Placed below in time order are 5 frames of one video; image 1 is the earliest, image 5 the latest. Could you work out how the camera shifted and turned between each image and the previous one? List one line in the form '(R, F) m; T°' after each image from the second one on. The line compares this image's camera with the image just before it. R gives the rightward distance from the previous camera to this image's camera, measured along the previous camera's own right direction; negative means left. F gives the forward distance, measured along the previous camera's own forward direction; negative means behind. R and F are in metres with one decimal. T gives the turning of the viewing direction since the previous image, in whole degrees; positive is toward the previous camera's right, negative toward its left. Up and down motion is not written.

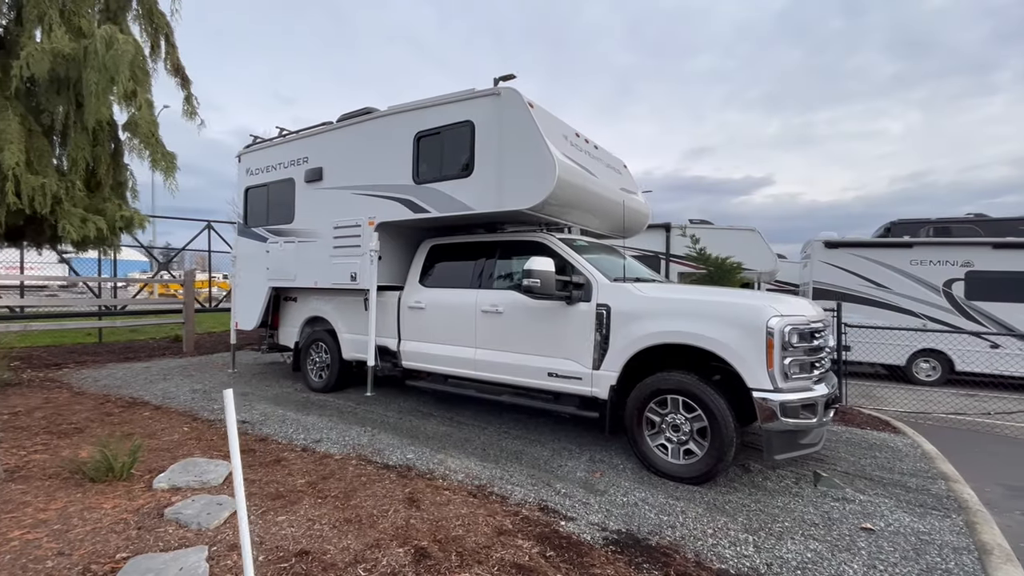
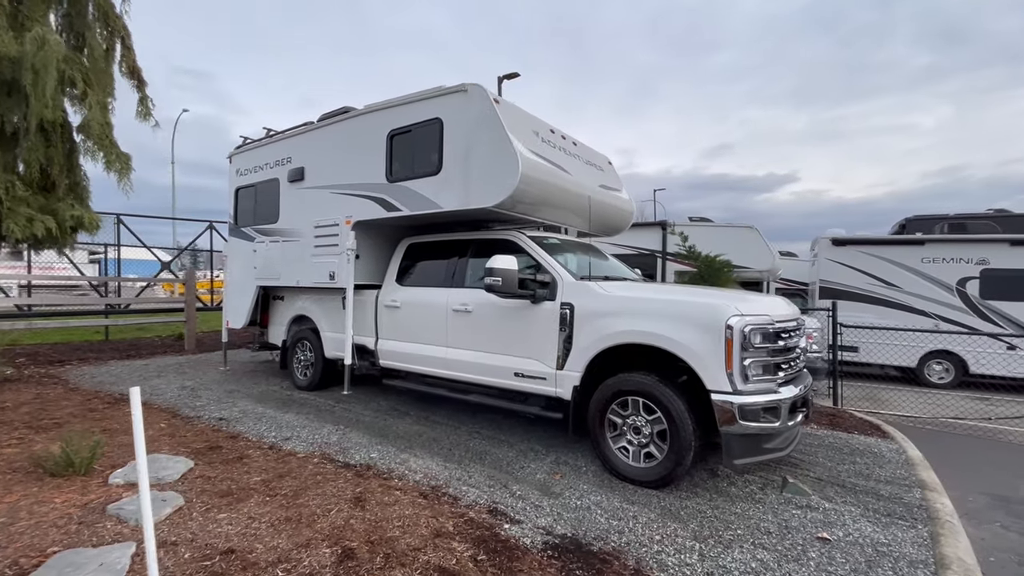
(+0.5, +0.1) m; -3°
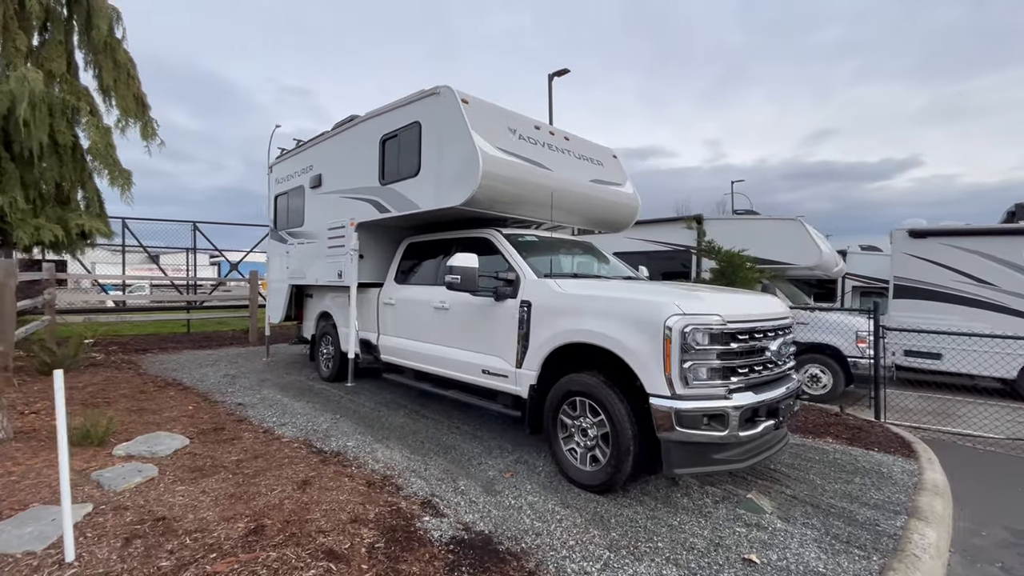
(+1.2, +0.1) m; -11°
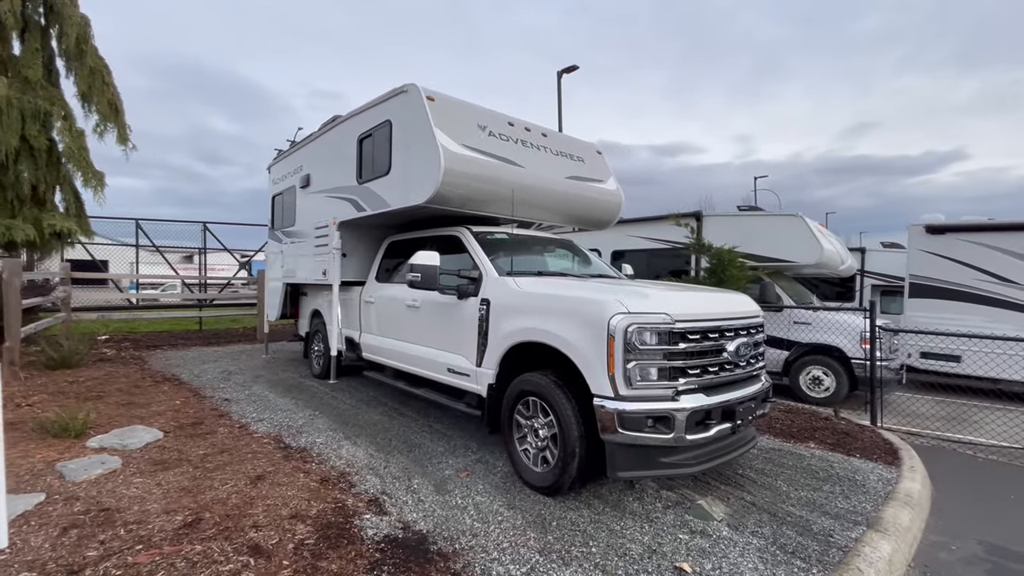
(+0.6, +0.1) m; -4°
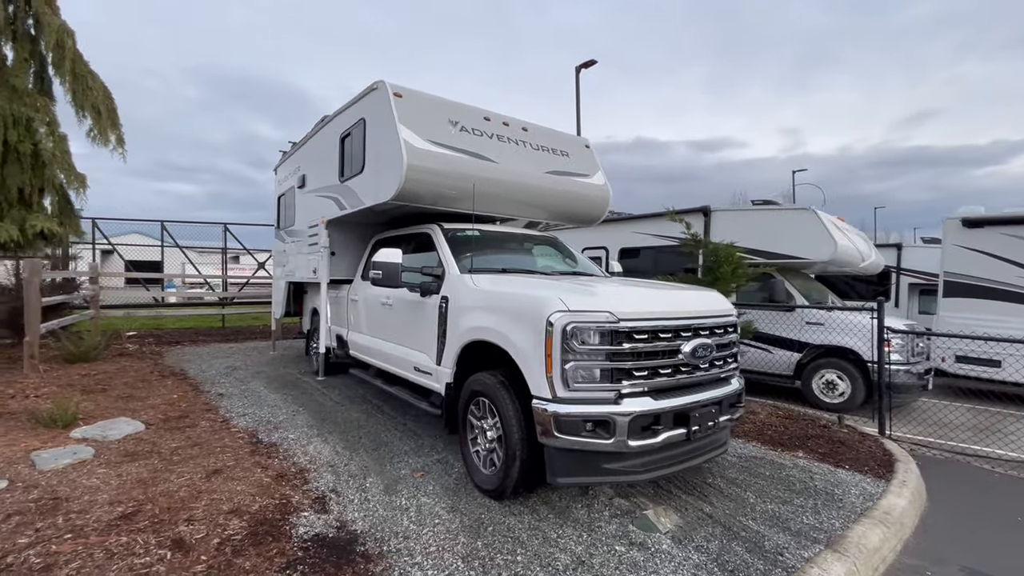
(+0.7, +0.1) m; -5°
